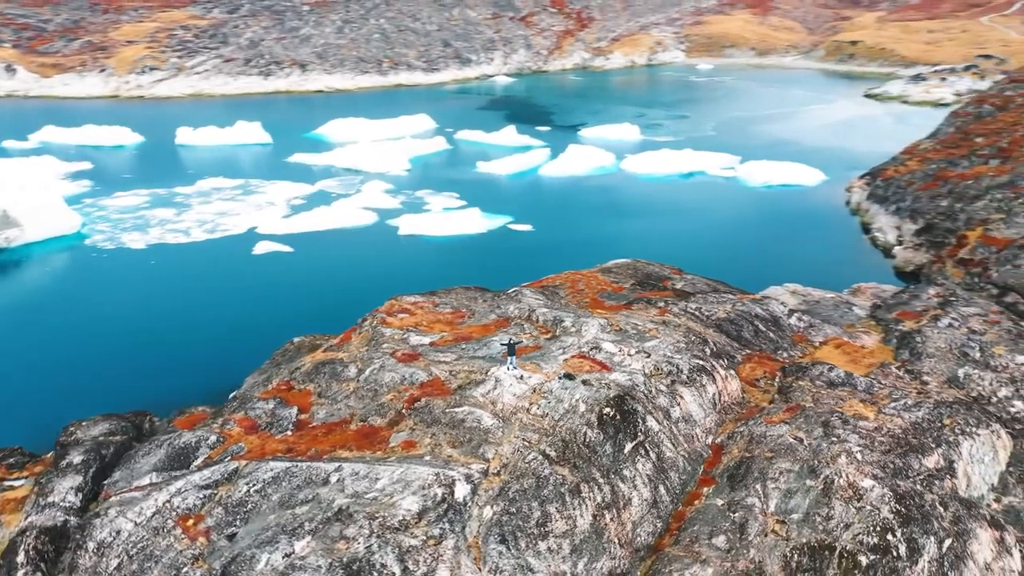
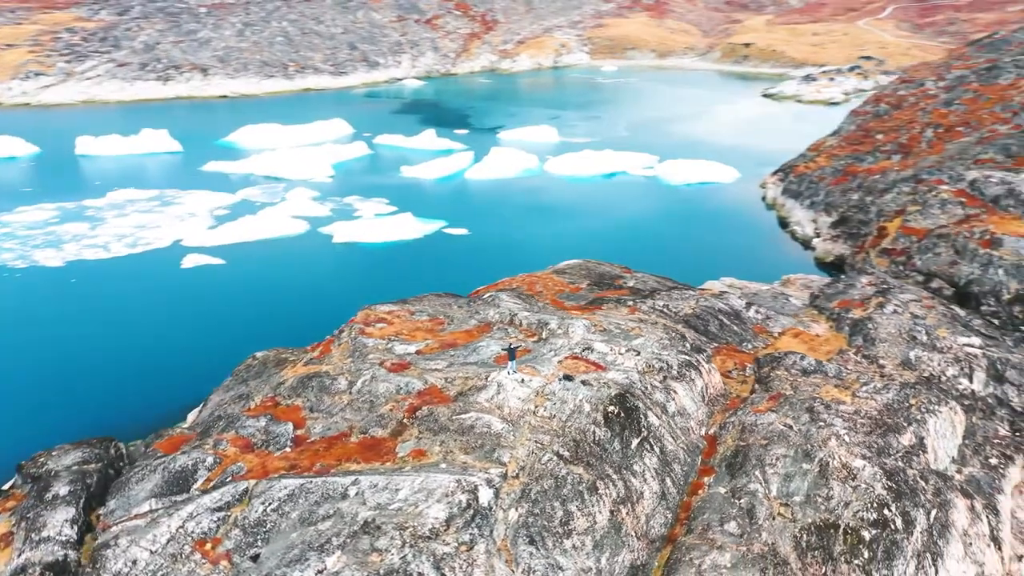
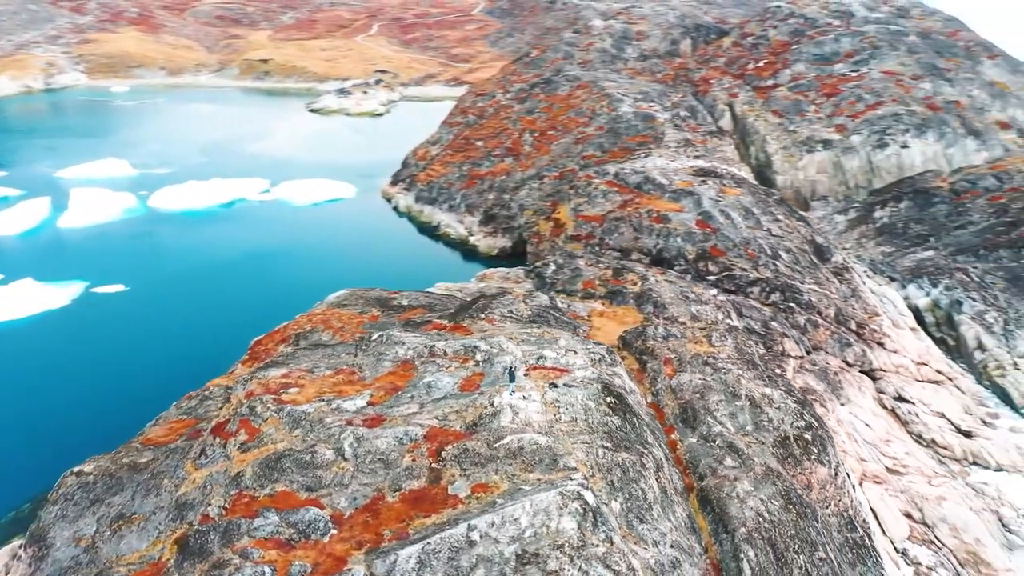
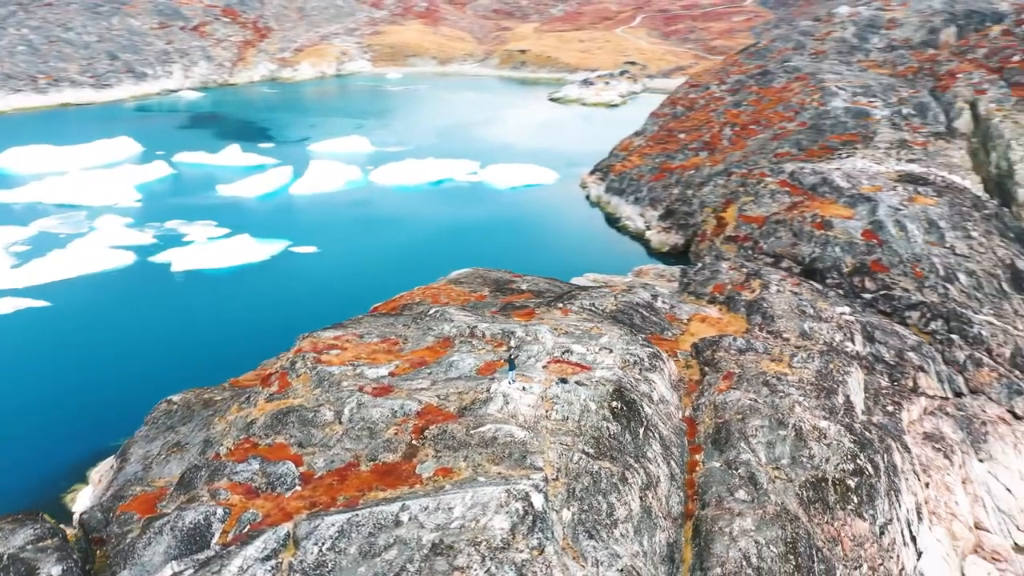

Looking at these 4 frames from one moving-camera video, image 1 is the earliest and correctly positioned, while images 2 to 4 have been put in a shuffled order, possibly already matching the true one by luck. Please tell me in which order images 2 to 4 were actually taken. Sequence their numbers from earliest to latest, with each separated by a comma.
2, 4, 3
